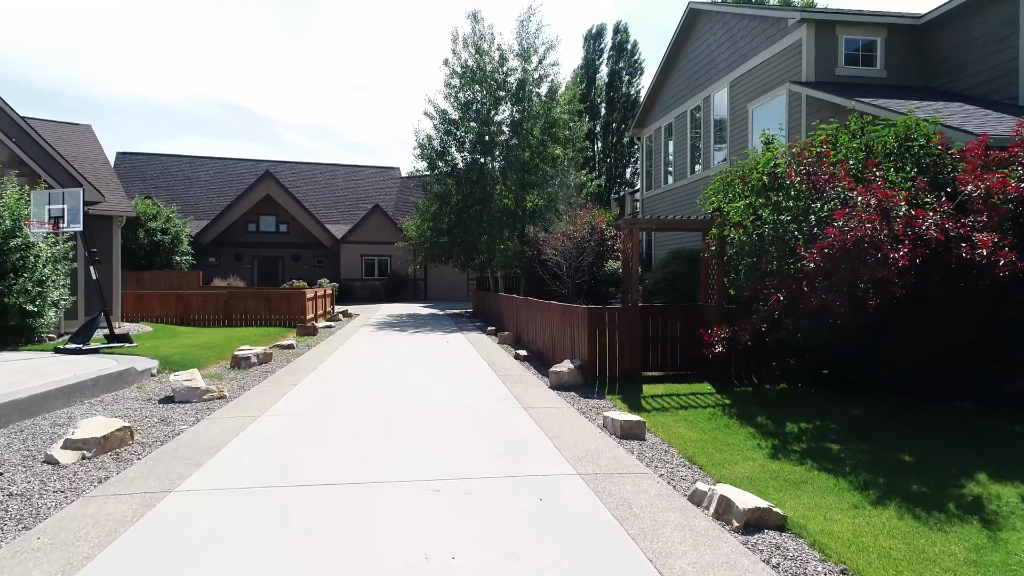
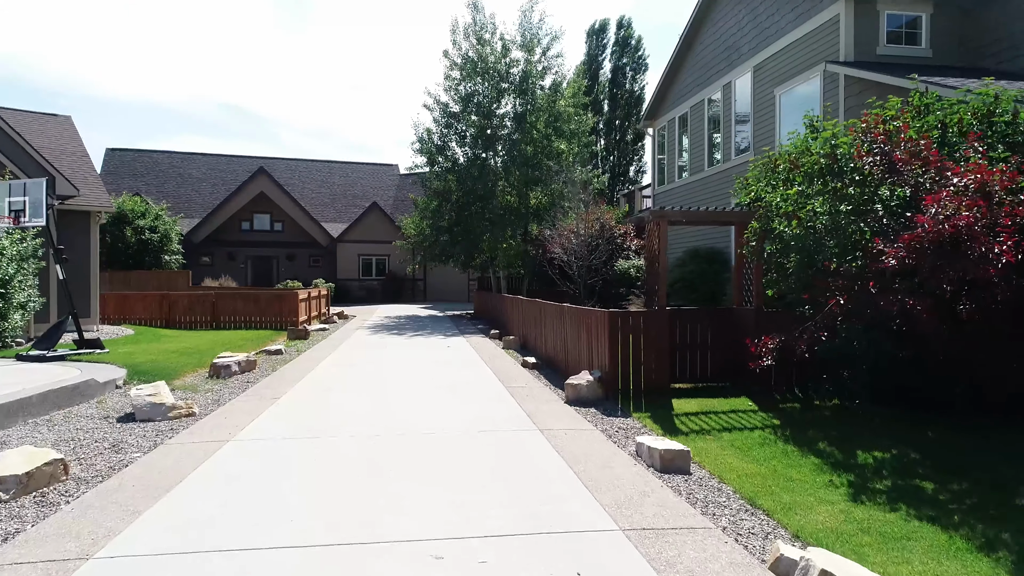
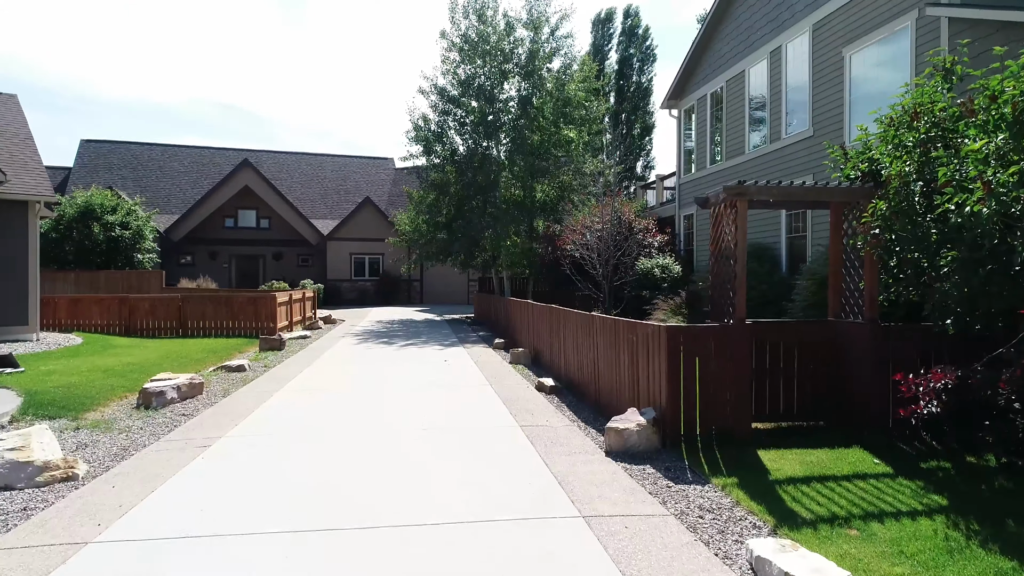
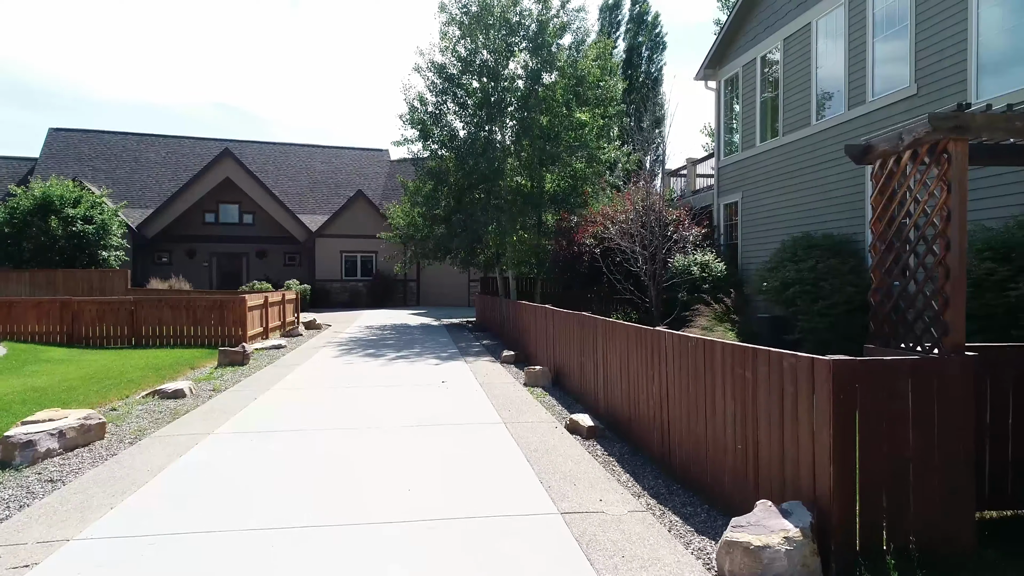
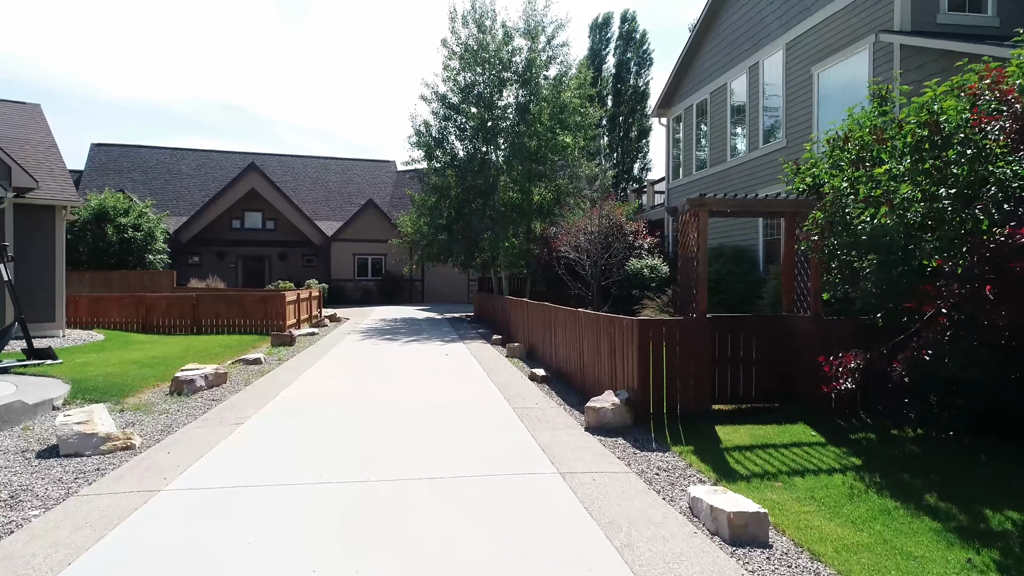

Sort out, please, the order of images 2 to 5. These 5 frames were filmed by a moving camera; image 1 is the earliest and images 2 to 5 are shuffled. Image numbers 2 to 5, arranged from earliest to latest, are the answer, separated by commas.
2, 5, 3, 4
